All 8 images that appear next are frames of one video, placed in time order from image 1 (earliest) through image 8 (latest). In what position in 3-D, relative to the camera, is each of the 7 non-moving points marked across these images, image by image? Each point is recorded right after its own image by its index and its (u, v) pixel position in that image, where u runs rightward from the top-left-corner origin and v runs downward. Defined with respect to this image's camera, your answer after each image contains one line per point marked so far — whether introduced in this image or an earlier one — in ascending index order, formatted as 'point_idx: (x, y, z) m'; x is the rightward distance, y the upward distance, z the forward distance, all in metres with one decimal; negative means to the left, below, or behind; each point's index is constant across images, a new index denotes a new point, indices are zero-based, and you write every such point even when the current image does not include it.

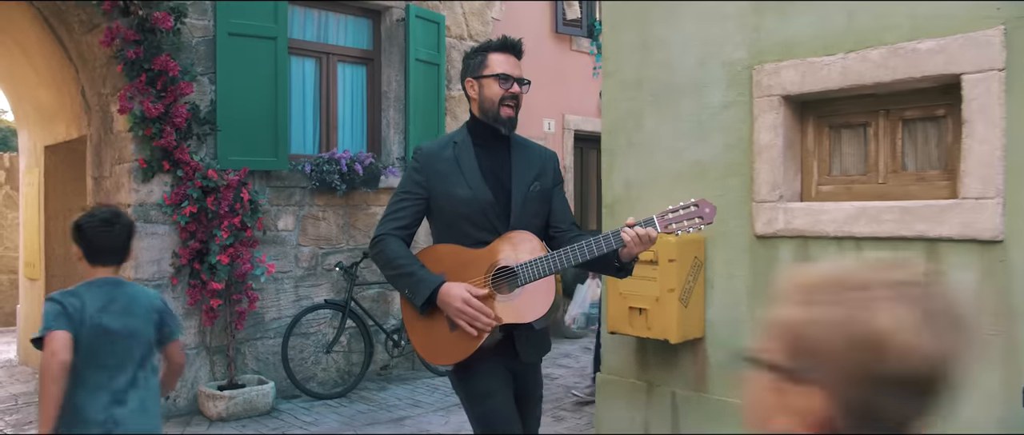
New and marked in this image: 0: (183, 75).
0: (-1.1, +0.5, +2.6) m
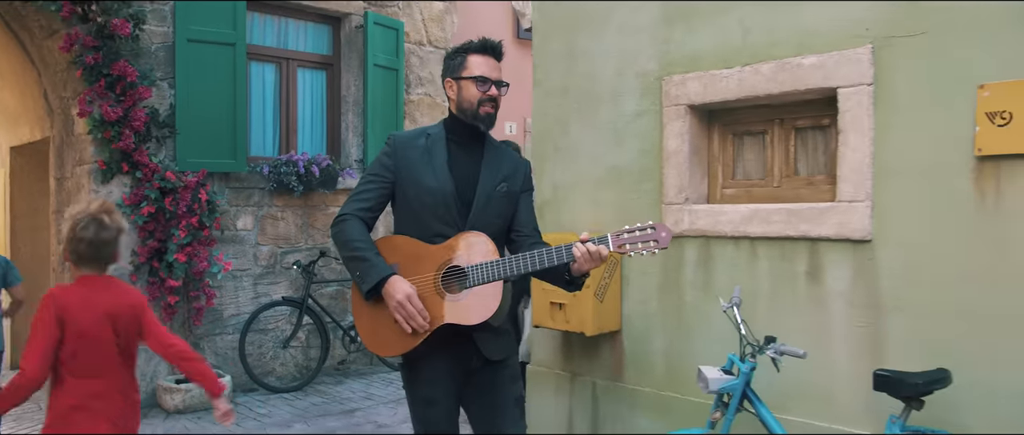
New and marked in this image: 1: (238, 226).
0: (-1.3, +0.5, +2.7) m
1: (-1.0, 0.0, +2.9) m
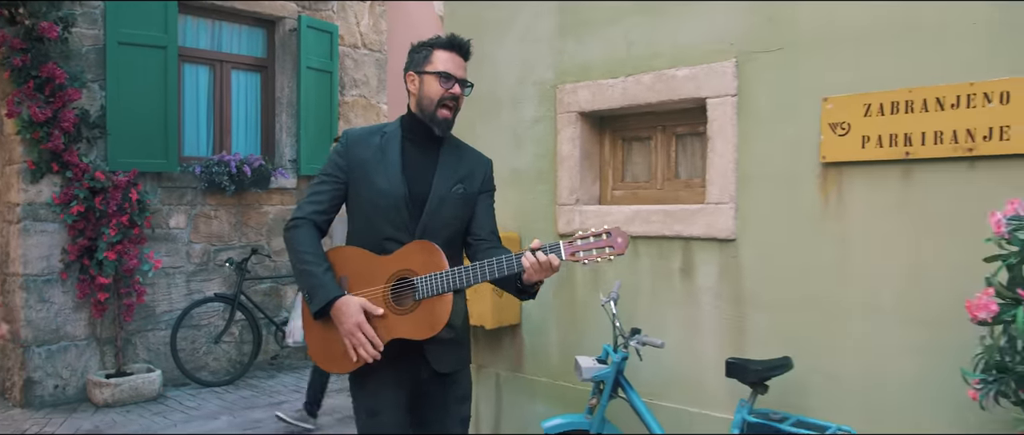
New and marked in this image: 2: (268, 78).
0: (-1.5, +0.5, +2.7) m
1: (-1.3, 0.0, +2.9) m
2: (-1.0, +0.6, +3.2) m
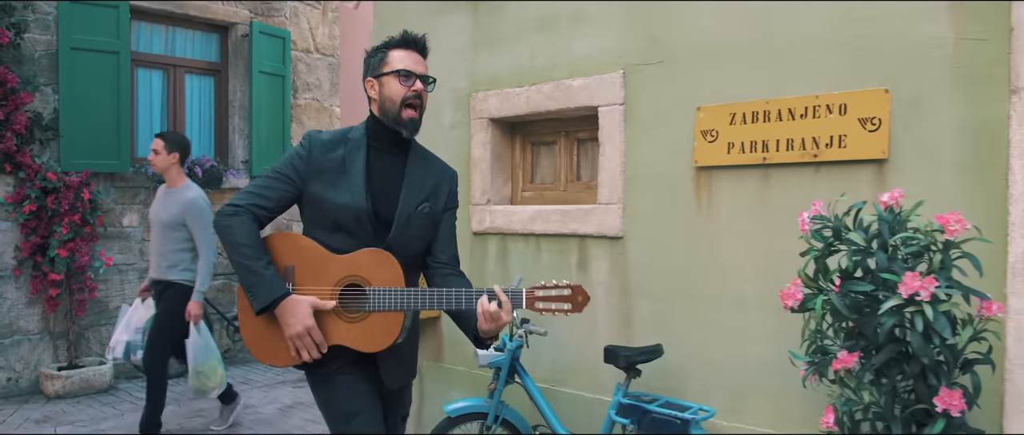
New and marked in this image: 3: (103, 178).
0: (-1.8, +0.5, +2.8) m
1: (-1.5, 0.0, +3.1) m
2: (-1.2, +0.6, +3.3) m
3: (-1.6, +0.2, +3.0) m
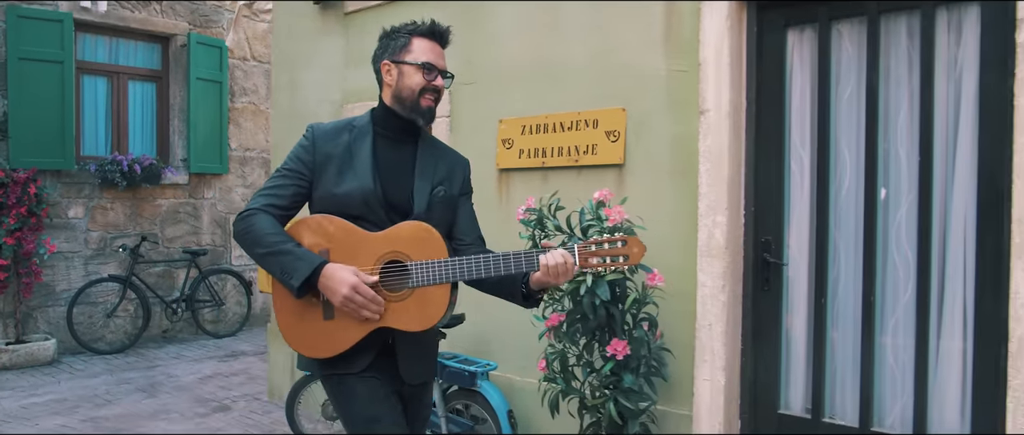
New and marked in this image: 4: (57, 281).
0: (-2.2, +0.5, +3.2) m
1: (-1.9, 0.0, +3.4) m
2: (-1.6, +0.6, +3.6) m
3: (-2.0, +0.2, +3.3) m
4: (-2.0, -0.3, +3.4) m
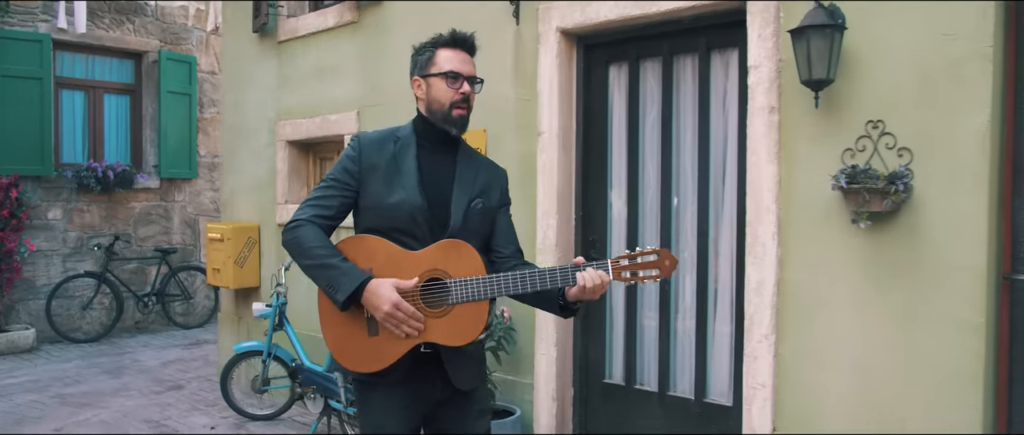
0: (-2.5, +0.5, +3.5) m
1: (-2.2, 0.0, +3.8) m
2: (-1.9, +0.6, +4.0) m
3: (-2.3, +0.2, +3.7) m
4: (-2.3, -0.3, +3.8) m
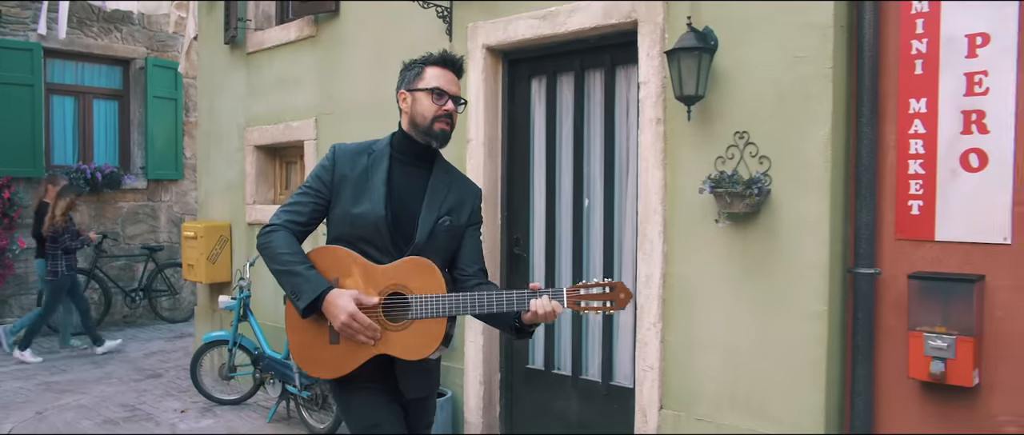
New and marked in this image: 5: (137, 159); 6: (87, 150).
0: (-2.7, +0.5, +3.8) m
1: (-2.4, 0.0, +4.0) m
2: (-2.1, +0.6, +4.2) m
3: (-2.5, +0.2, +3.9) m
4: (-2.5, -0.3, +4.0) m
5: (-2.0, +0.3, +4.2) m
6: (-2.2, +0.3, +4.0) m
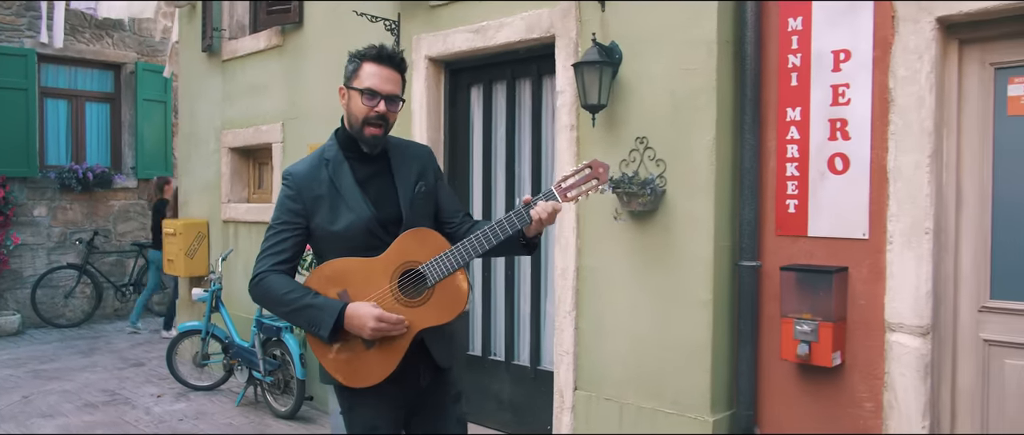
0: (-2.8, +0.5, +4.0) m
1: (-2.6, 0.0, +4.2) m
2: (-2.3, +0.6, +4.4) m
3: (-2.6, +0.2, +4.1) m
4: (-2.6, -0.3, +4.2) m
5: (-2.2, +0.3, +4.4) m
6: (-2.4, +0.4, +4.2) m
